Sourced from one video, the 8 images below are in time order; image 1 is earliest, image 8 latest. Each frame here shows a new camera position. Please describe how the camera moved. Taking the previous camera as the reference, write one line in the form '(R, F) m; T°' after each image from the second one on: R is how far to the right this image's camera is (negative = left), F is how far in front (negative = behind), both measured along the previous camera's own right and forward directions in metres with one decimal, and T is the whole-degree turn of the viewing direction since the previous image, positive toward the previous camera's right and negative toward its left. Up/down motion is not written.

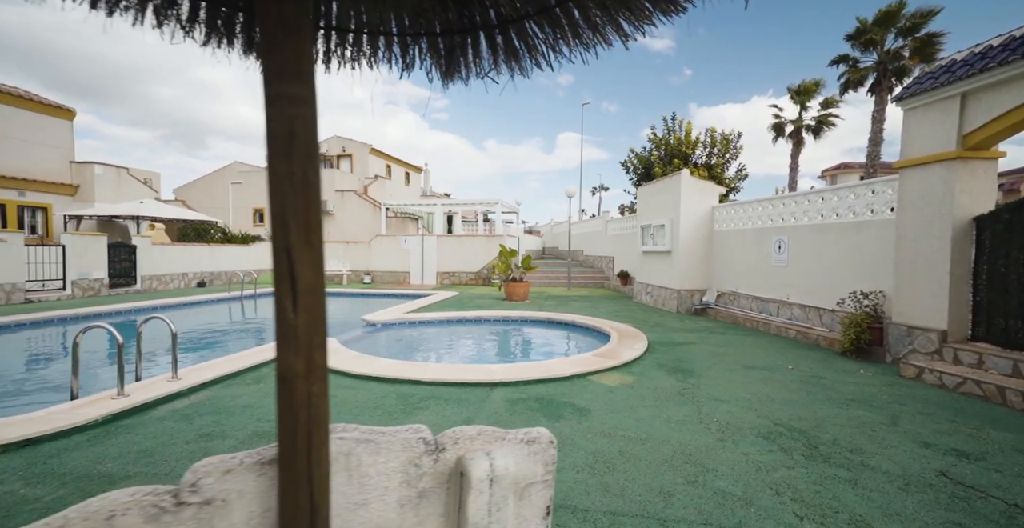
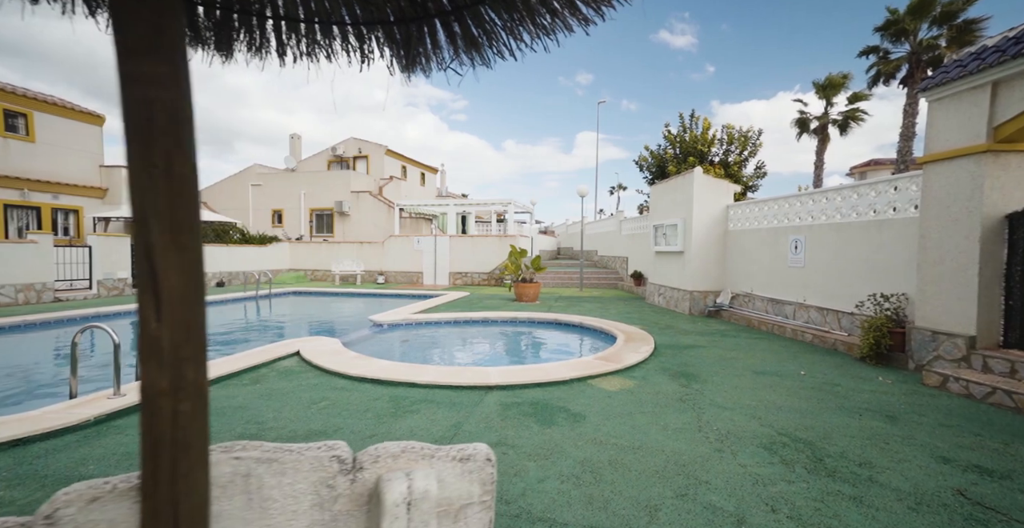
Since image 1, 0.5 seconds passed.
(+0.2, +0.1) m; -2°
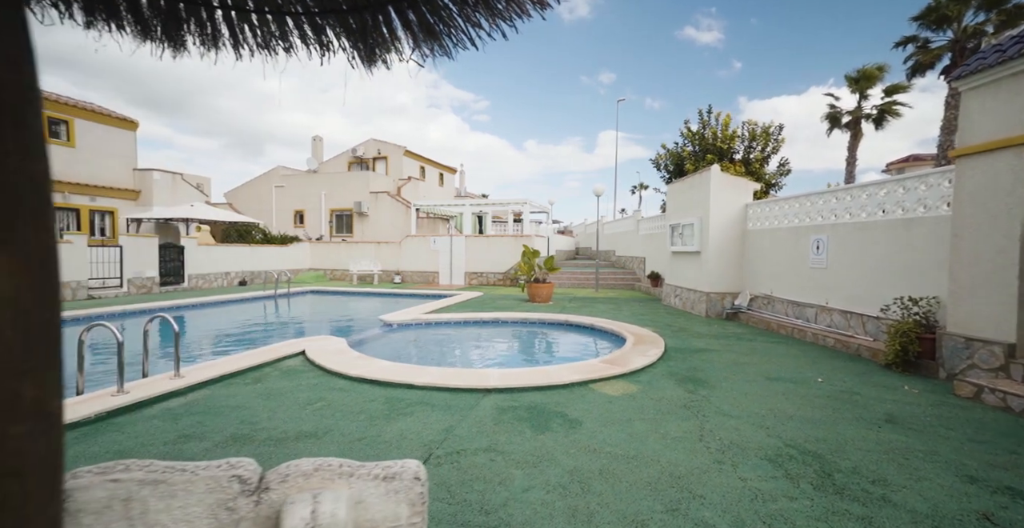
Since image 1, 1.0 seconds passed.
(+0.2, +0.1) m; -3°
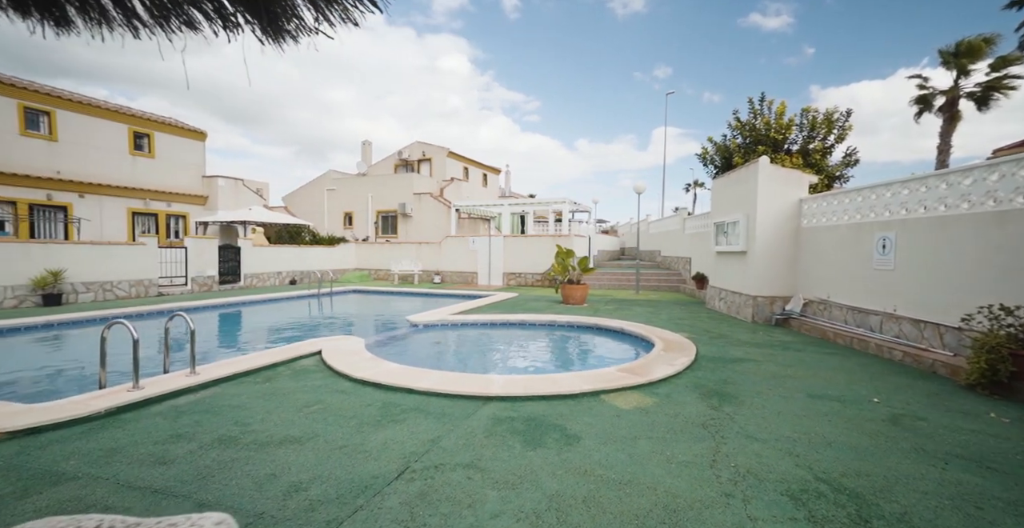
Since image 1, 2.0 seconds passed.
(+0.4, +0.3) m; -7°
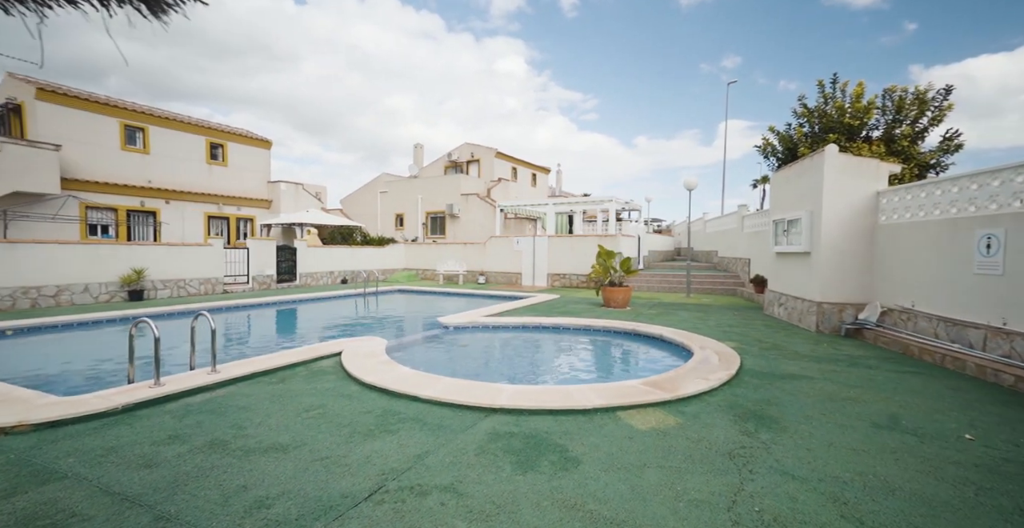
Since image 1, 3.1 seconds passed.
(+0.4, +0.3) m; -7°
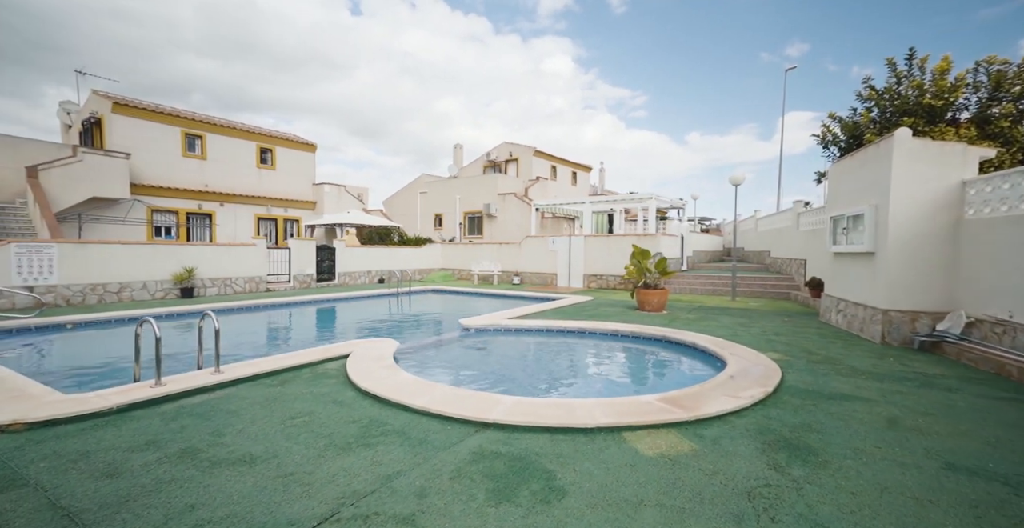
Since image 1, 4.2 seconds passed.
(+0.4, +0.4) m; -6°
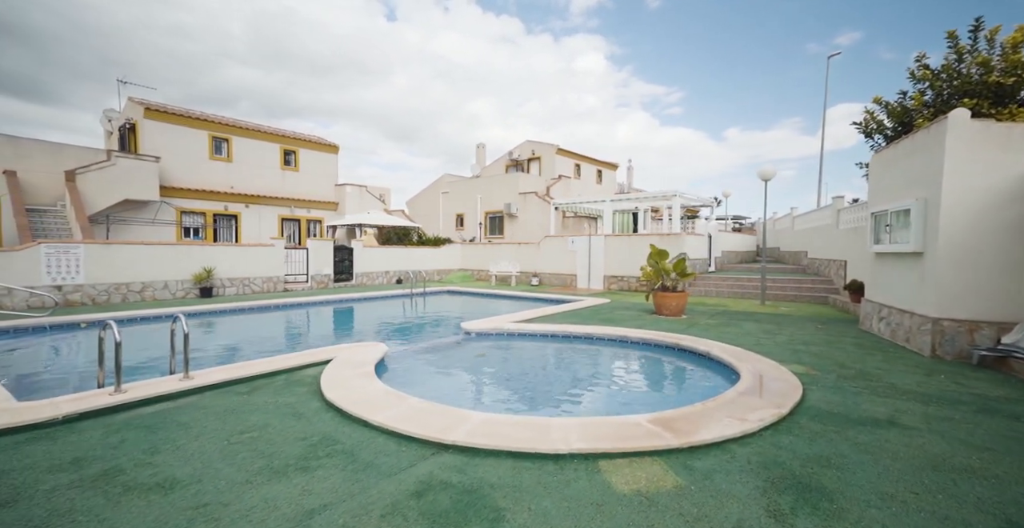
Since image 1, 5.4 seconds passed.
(+0.4, +0.4) m; -4°
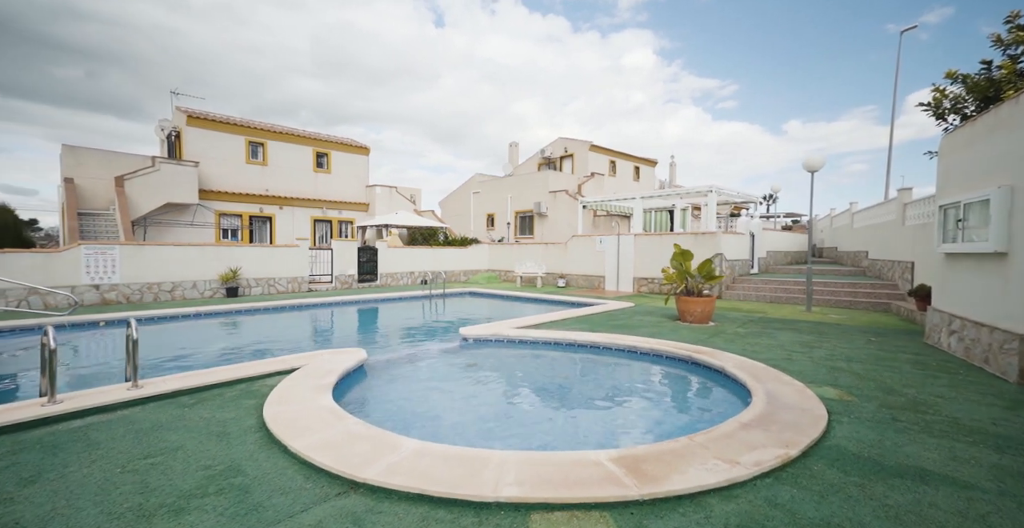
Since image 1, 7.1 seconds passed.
(+0.6, +0.6) m; -6°
